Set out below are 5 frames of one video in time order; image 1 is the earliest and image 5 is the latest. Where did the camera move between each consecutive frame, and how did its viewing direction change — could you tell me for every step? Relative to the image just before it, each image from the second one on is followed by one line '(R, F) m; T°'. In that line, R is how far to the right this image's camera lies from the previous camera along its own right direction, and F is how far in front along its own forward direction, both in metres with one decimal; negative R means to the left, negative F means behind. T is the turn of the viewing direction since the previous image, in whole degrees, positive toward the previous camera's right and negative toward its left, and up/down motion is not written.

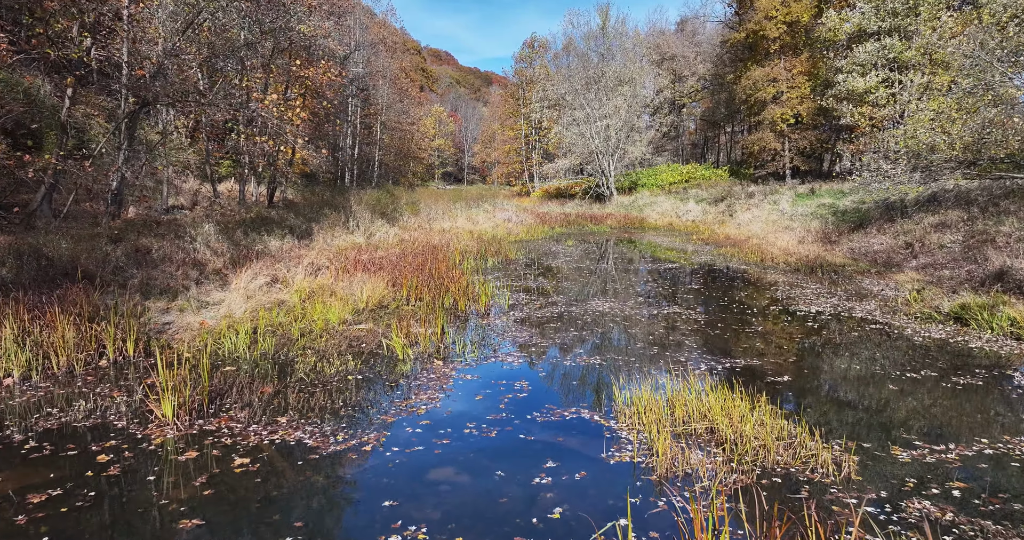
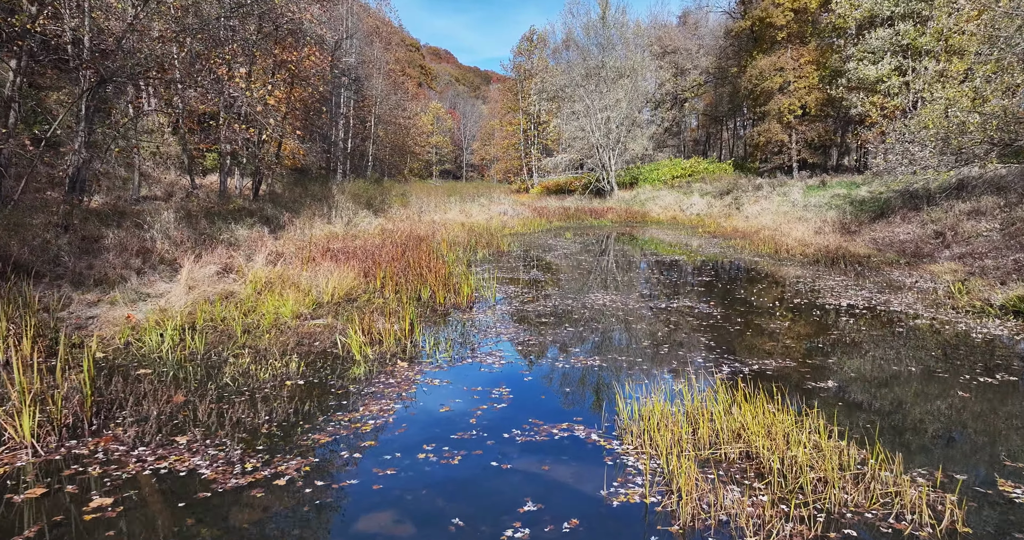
(+0.2, +1.0) m; 0°
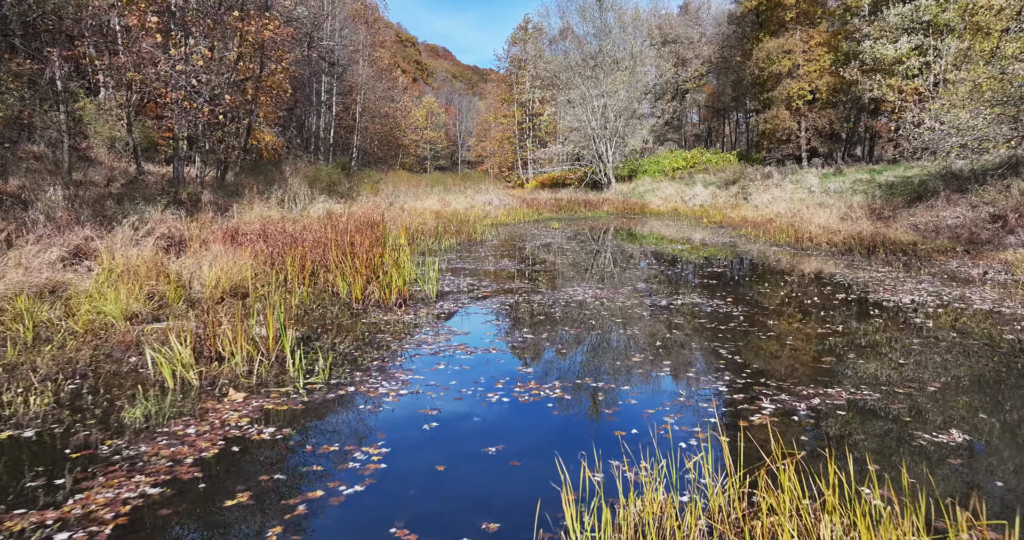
(+0.6, +1.8) m; 0°
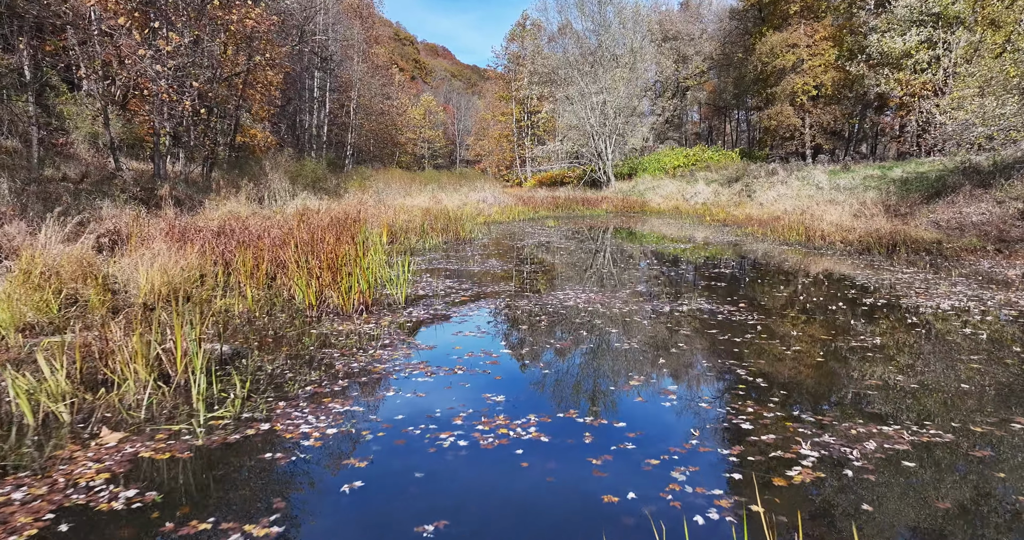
(+0.2, +0.7) m; 0°
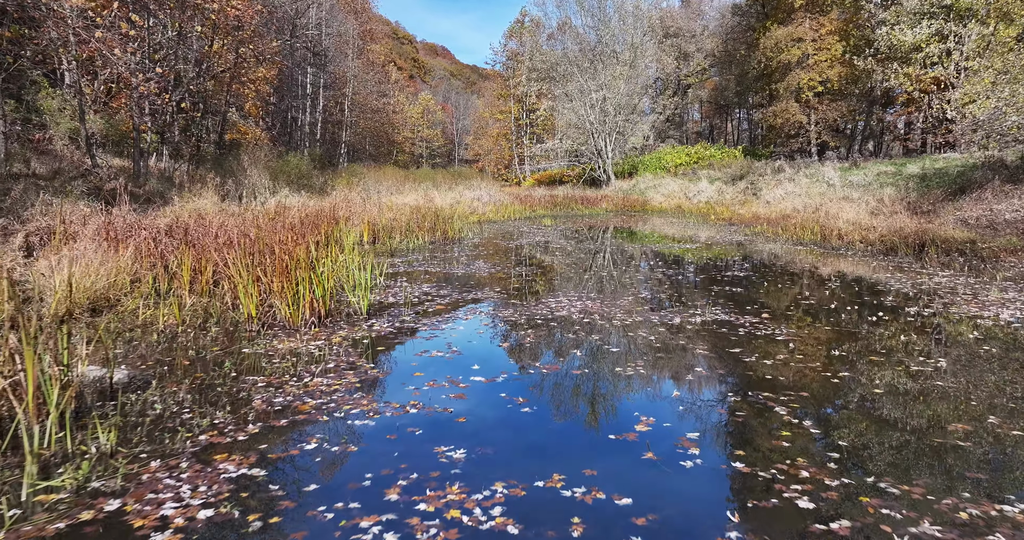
(+0.1, +0.7) m; 0°
